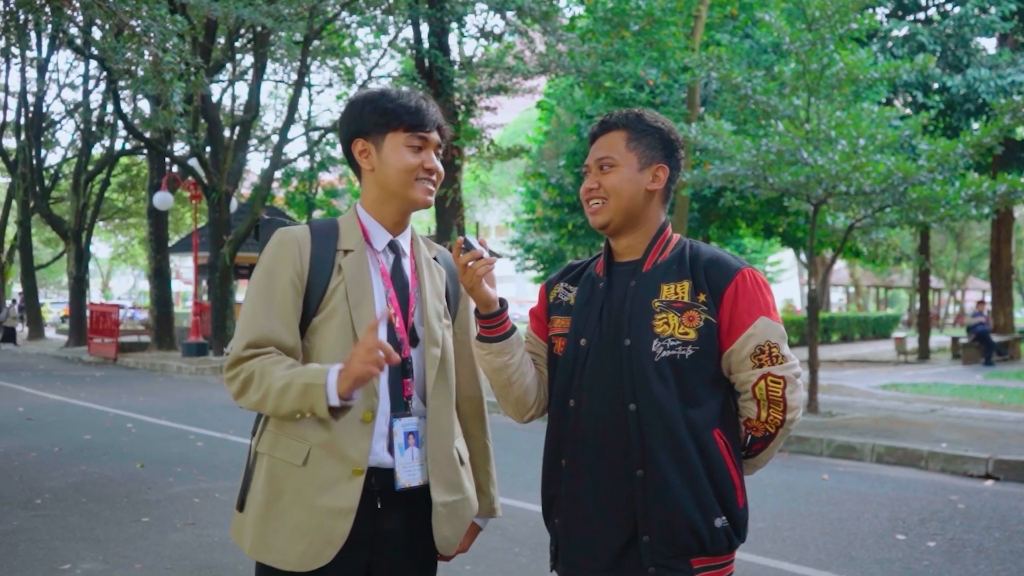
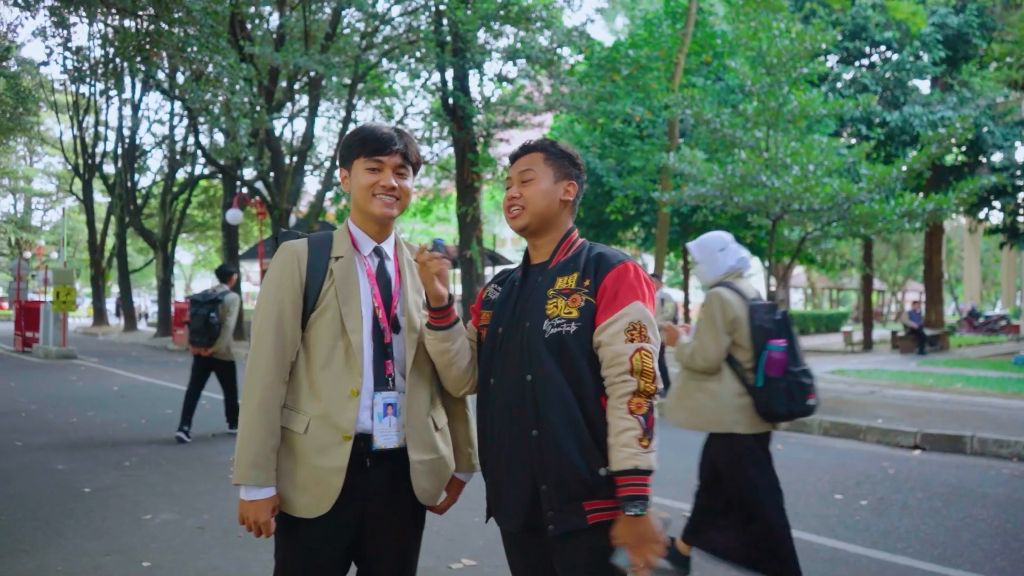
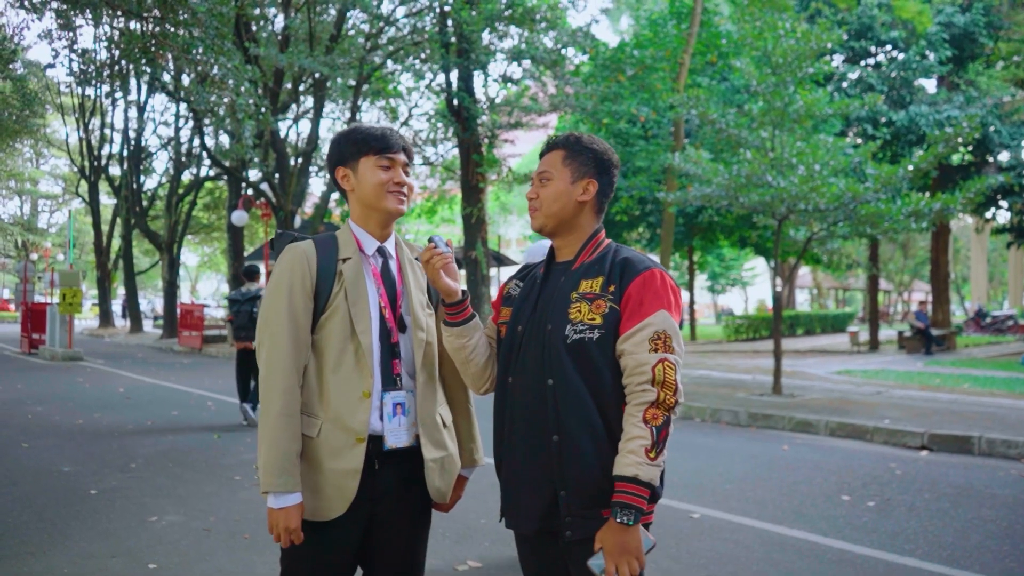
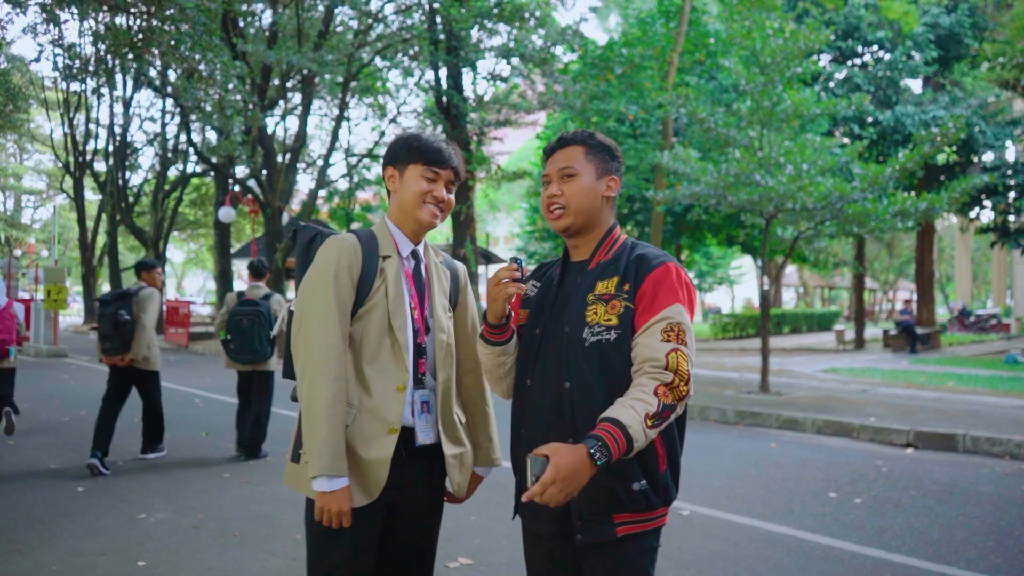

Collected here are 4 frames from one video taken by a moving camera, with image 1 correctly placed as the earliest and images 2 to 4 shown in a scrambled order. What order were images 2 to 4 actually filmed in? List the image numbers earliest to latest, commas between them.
4, 2, 3
